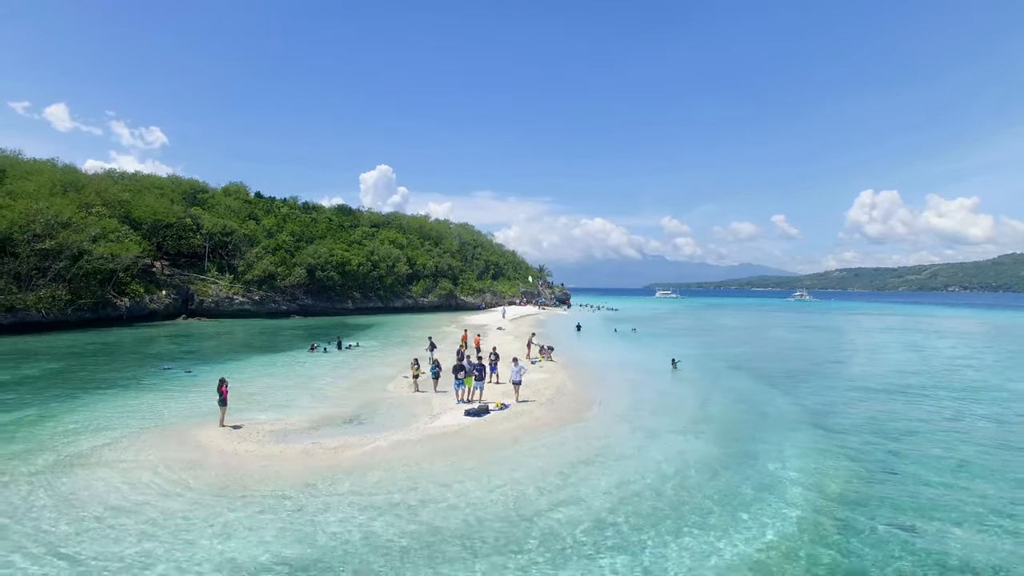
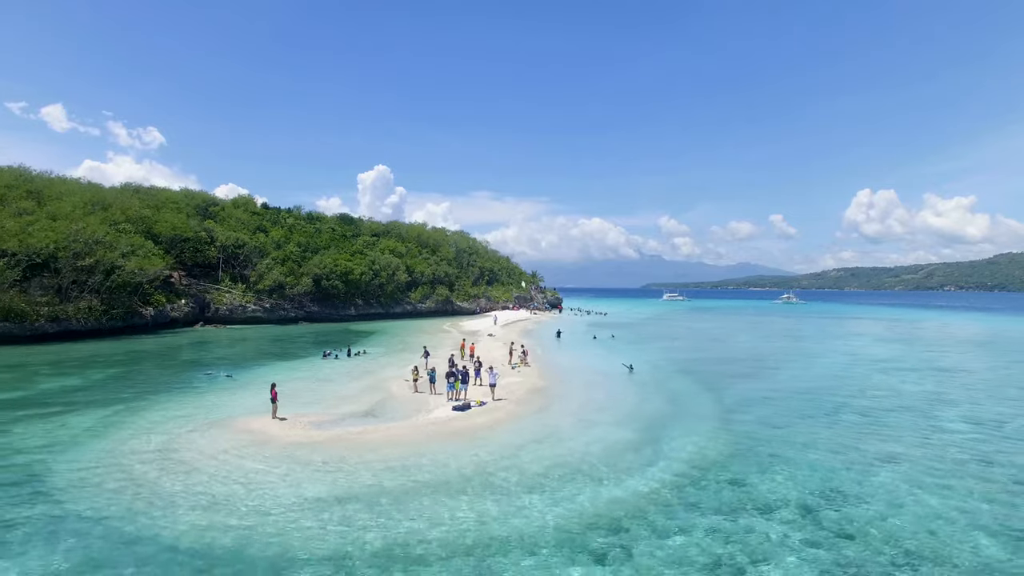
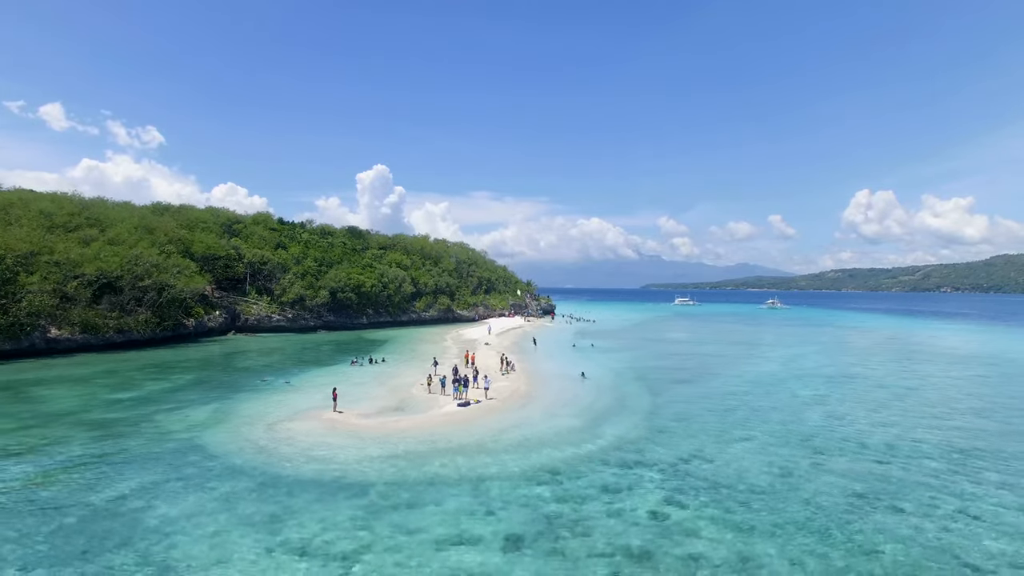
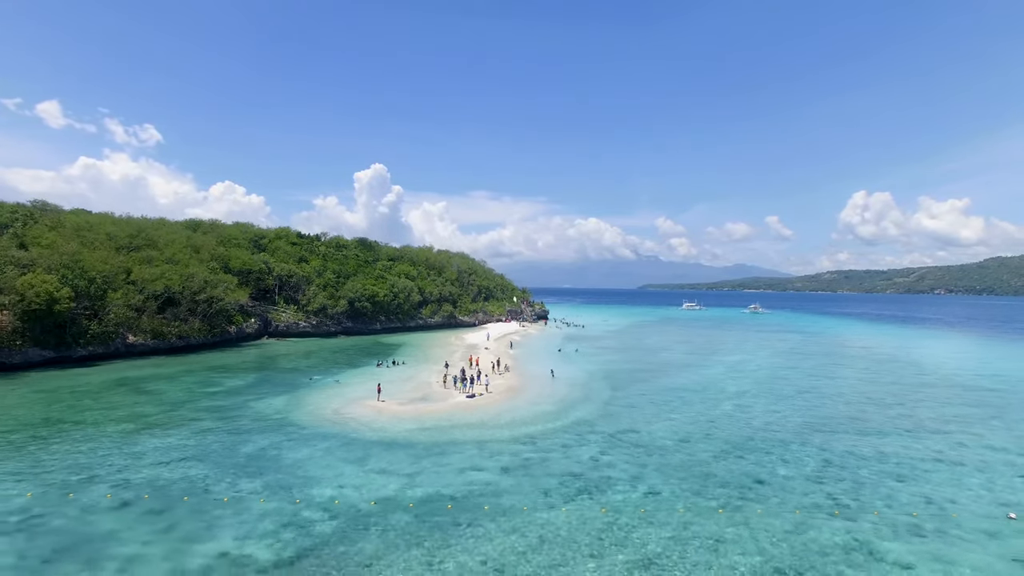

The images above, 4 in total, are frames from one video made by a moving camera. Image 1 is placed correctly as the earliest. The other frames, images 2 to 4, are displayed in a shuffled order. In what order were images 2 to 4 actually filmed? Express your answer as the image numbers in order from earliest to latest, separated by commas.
2, 3, 4
